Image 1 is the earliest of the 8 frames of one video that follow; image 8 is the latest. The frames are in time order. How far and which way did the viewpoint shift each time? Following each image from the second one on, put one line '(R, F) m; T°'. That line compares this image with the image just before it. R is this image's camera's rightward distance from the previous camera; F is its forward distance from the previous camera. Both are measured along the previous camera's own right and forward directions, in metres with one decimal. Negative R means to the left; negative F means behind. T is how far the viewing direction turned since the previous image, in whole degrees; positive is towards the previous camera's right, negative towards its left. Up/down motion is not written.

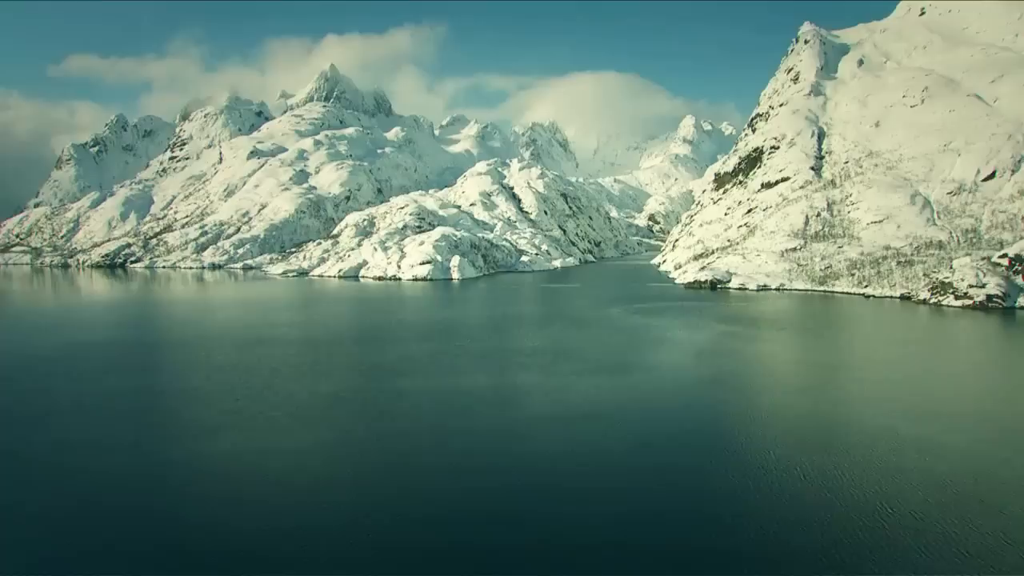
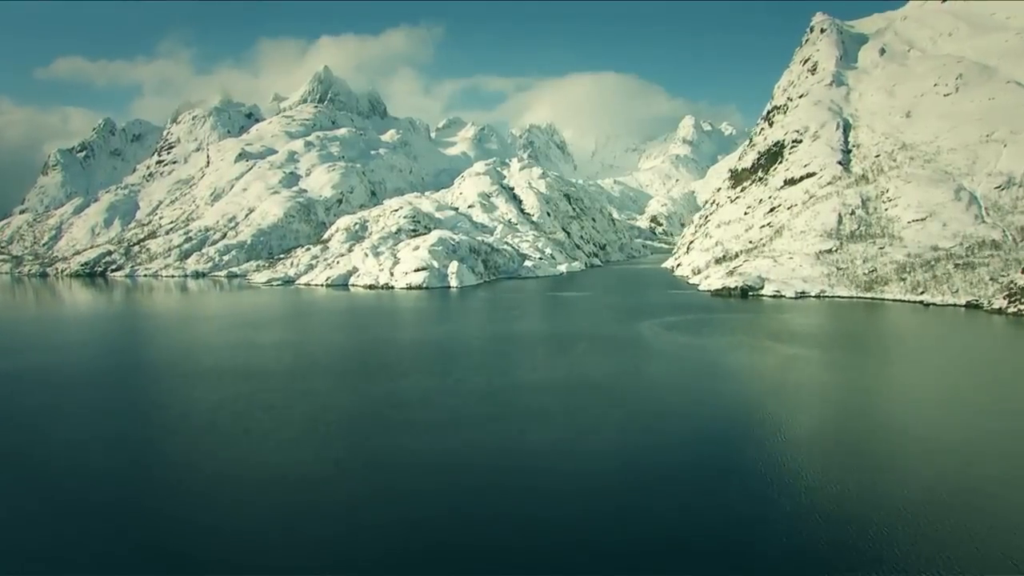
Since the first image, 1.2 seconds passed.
(-1.2, +11.9) m; 0°
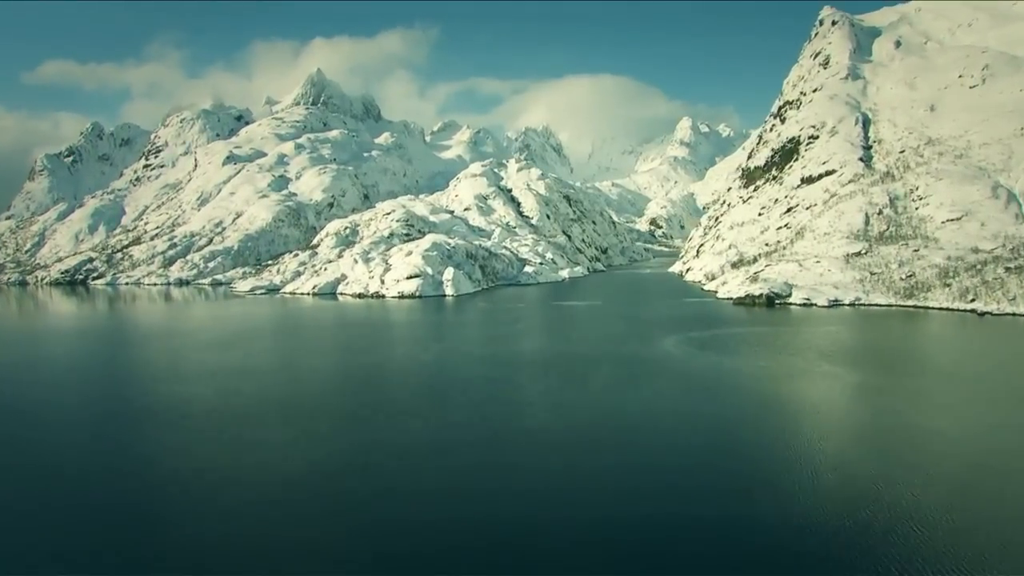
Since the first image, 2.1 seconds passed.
(-0.8, +9.1) m; 0°
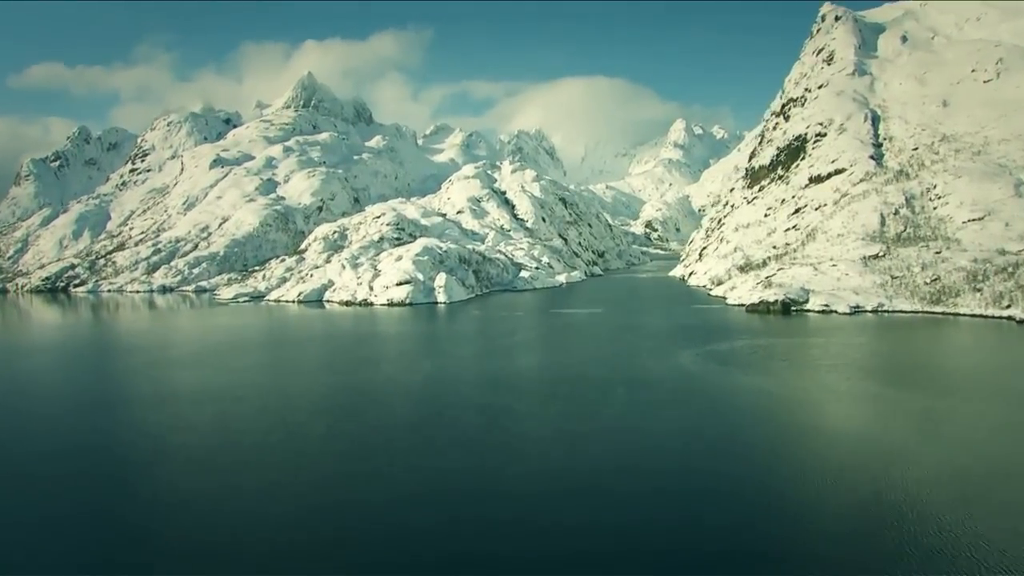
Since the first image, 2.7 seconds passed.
(-0.3, +6.4) m; +1°
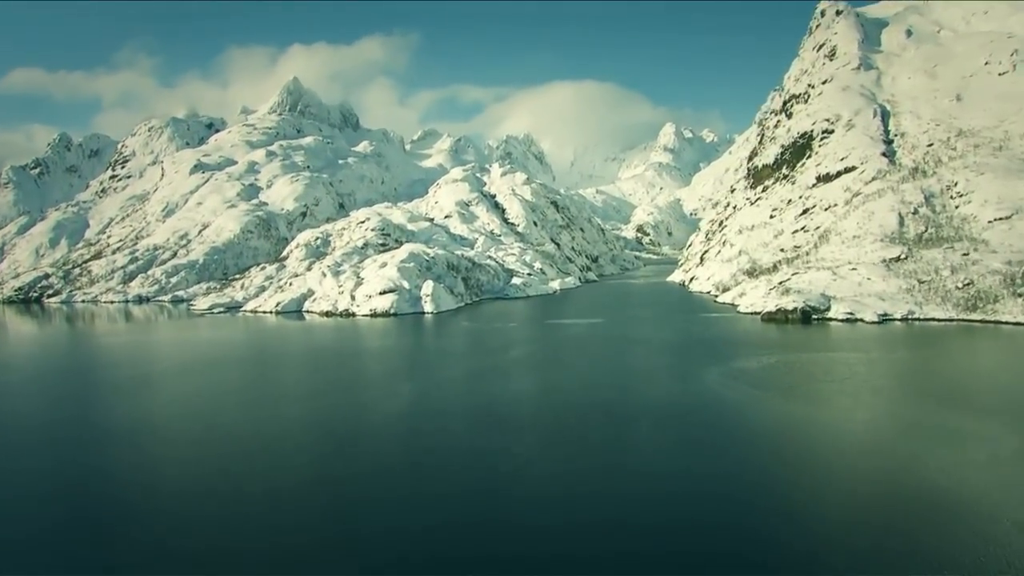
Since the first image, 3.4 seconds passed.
(-0.4, +7.8) m; +1°
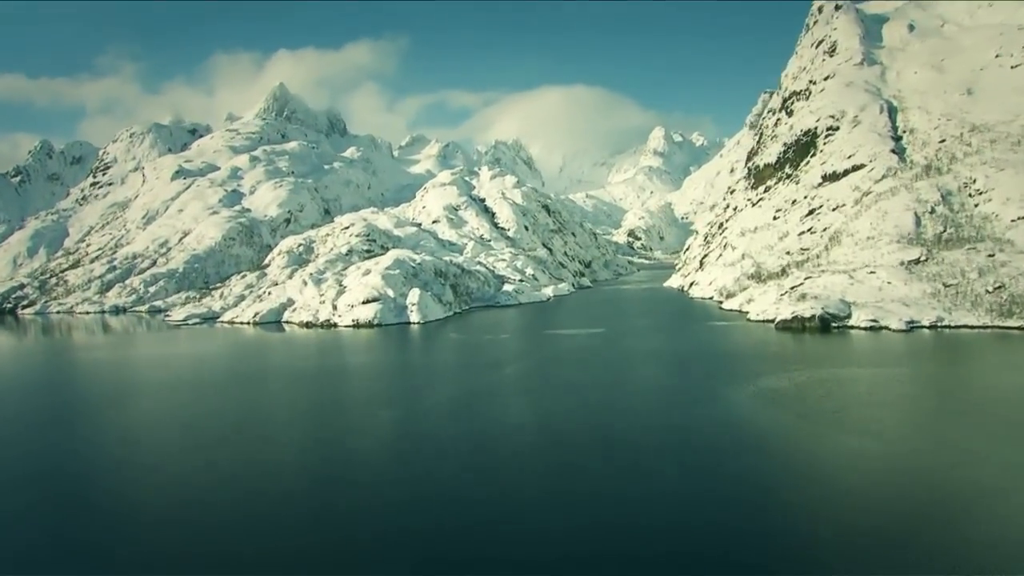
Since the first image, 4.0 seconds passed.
(-0.2, +6.6) m; +1°
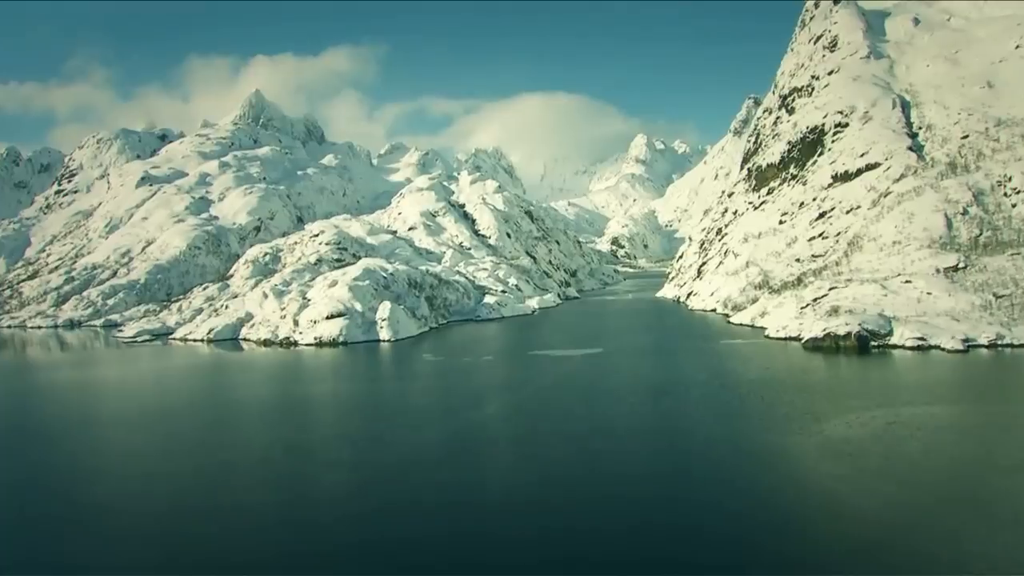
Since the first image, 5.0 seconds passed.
(0.0, +11.0) m; +2°
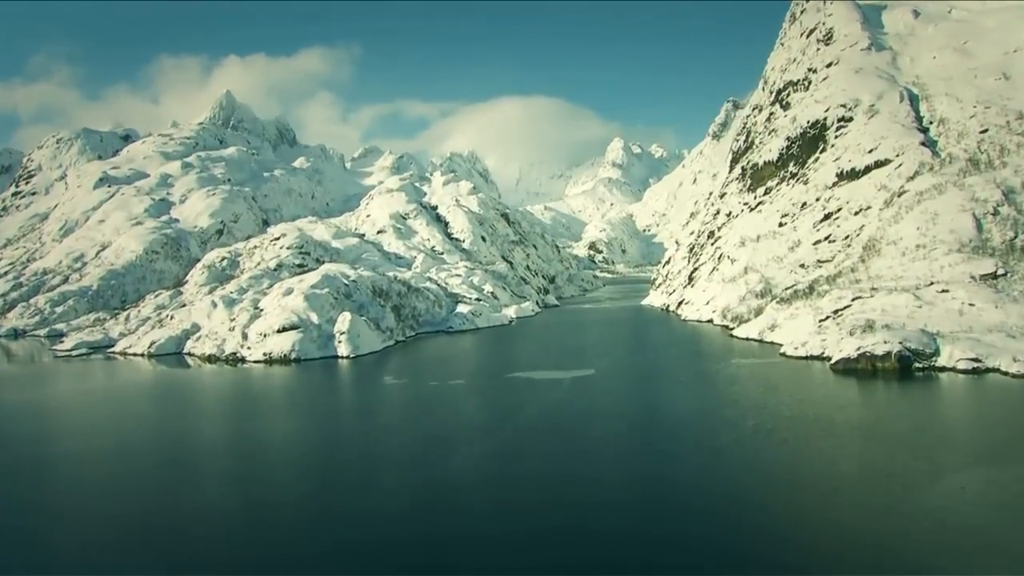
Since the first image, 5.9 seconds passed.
(+0.3, +10.3) m; +2°
